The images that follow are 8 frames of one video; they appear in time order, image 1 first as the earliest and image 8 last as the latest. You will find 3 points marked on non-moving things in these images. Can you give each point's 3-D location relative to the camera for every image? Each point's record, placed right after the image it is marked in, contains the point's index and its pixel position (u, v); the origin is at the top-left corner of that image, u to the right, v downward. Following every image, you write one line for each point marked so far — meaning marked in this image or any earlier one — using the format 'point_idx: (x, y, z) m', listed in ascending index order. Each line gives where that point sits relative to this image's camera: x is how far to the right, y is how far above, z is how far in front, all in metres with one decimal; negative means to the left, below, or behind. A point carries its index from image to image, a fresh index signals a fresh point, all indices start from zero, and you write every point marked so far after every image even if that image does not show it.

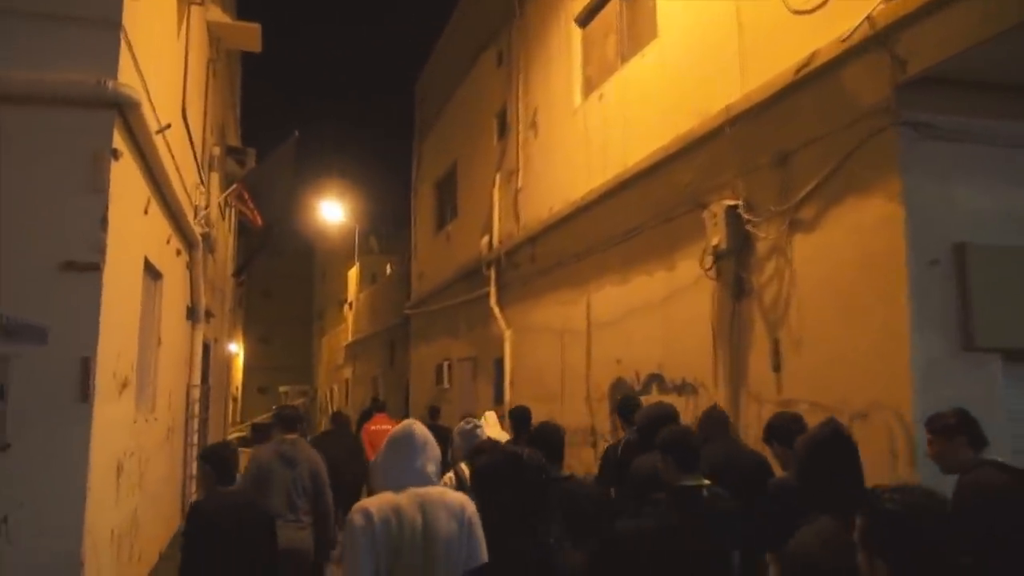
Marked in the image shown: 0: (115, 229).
0: (-2.6, +0.4, +5.0) m
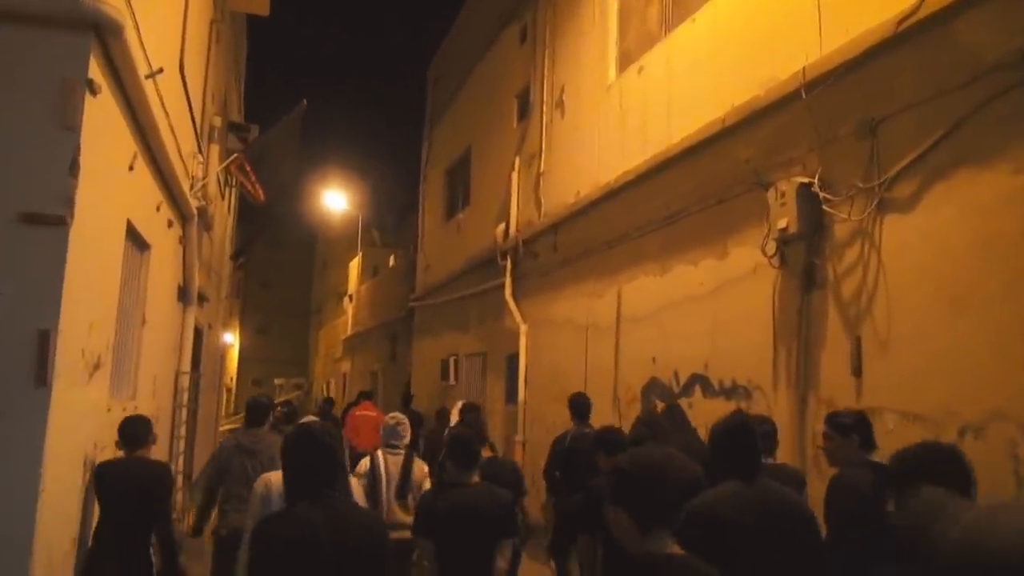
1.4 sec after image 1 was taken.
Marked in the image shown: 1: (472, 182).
0: (-2.3, +0.6, +4.2) m
1: (-0.8, +2.0, +14.6) m
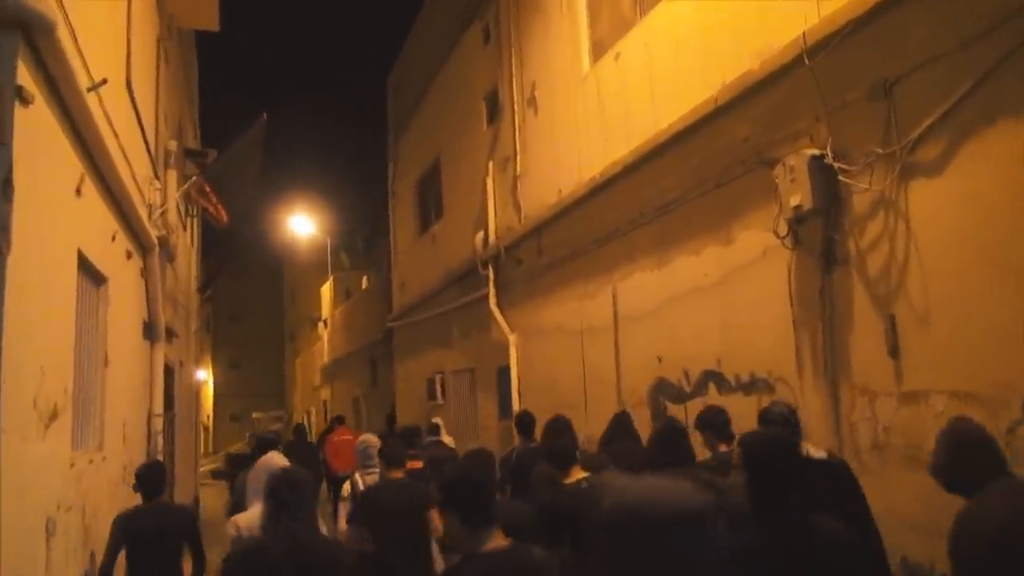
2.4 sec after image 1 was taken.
0: (-2.3, +0.4, +3.6) m
1: (-1.2, +1.7, +14.1) m
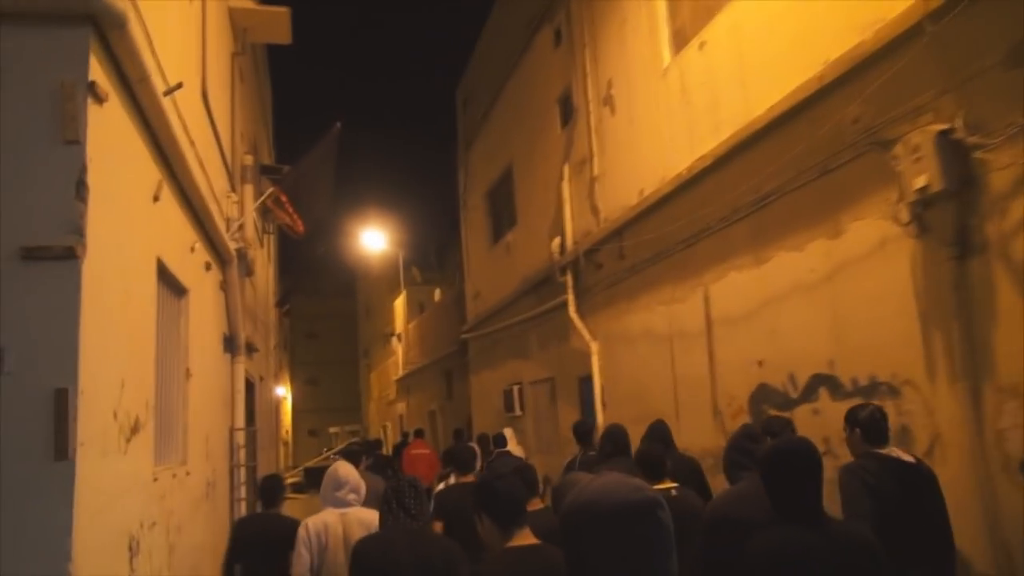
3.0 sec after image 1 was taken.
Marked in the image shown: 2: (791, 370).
0: (-1.8, +0.4, +3.5) m
1: (+0.1, +1.5, +13.9) m
2: (+2.2, -0.7, +6.2) m
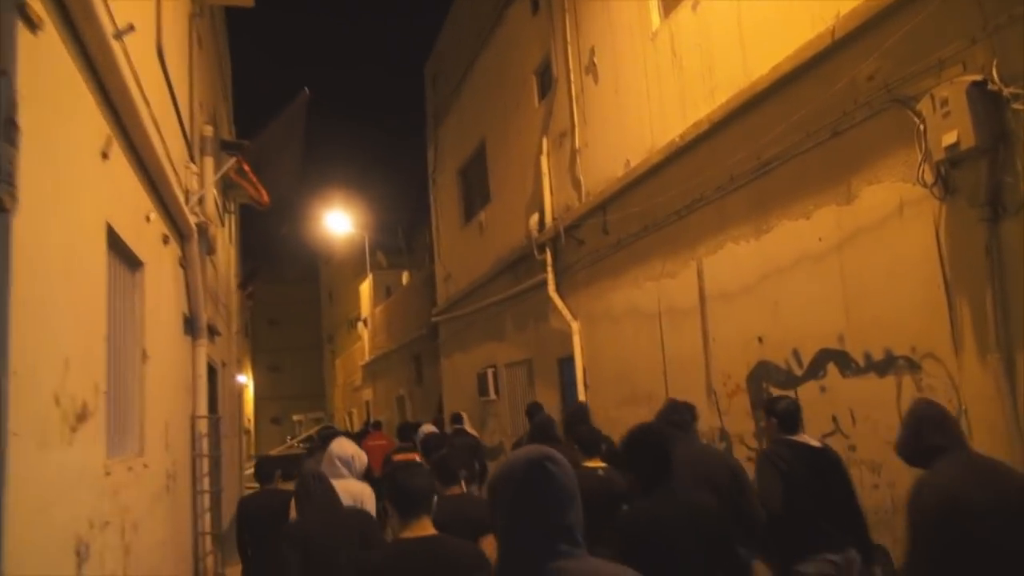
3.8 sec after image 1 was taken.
0: (-1.8, +0.5, +2.9) m
1: (-0.4, +1.9, +13.4) m
2: (+2.1, -0.4, +5.9) m
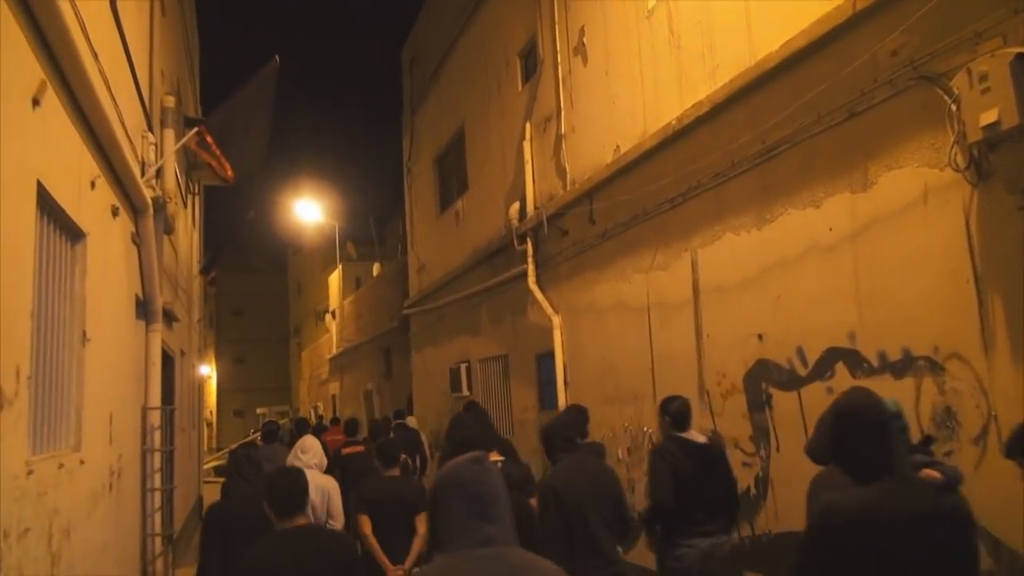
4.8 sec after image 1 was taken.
0: (-1.8, +0.6, +2.4) m
1: (-0.7, +2.0, +12.9) m
2: (+2.0, -0.4, +5.5) m
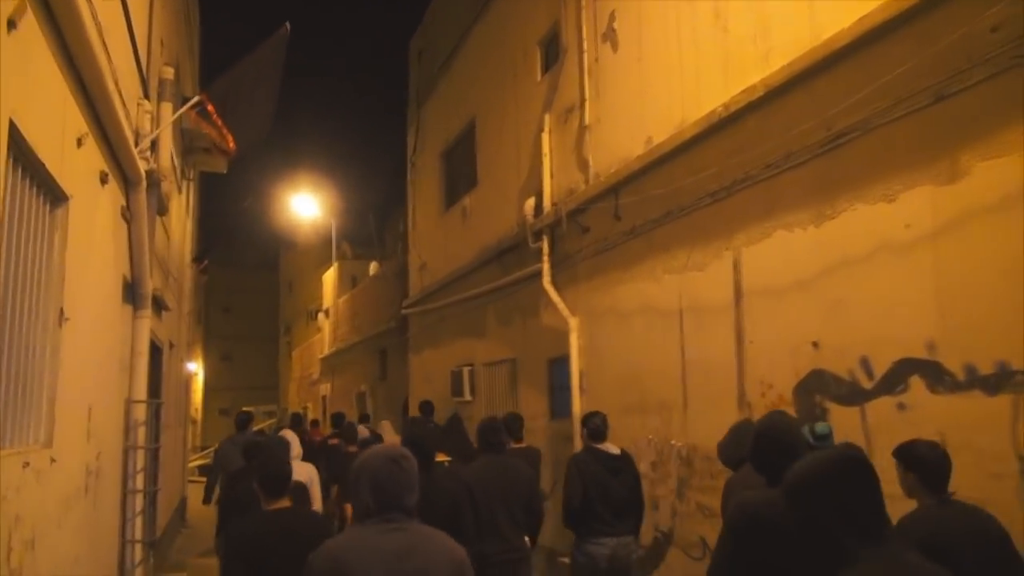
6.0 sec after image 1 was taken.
0: (-1.5, +0.8, +1.8) m
1: (-0.5, +2.0, +12.3) m
2: (+2.2, -0.4, +4.9) m
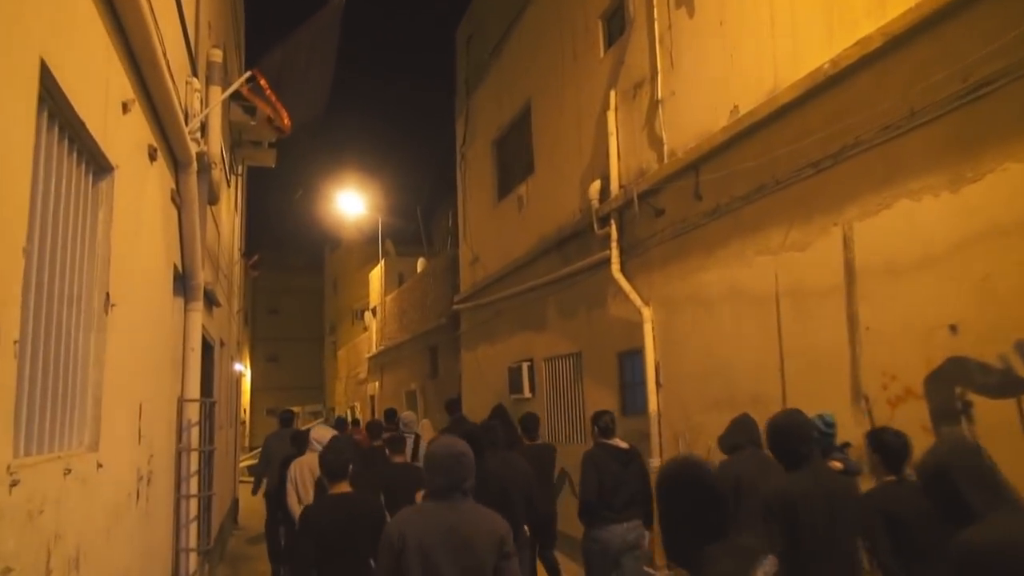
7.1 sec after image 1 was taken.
0: (-1.1, +0.9, +1.3) m
1: (+0.4, +2.2, +11.7) m
2: (+2.8, -0.3, +4.2) m
